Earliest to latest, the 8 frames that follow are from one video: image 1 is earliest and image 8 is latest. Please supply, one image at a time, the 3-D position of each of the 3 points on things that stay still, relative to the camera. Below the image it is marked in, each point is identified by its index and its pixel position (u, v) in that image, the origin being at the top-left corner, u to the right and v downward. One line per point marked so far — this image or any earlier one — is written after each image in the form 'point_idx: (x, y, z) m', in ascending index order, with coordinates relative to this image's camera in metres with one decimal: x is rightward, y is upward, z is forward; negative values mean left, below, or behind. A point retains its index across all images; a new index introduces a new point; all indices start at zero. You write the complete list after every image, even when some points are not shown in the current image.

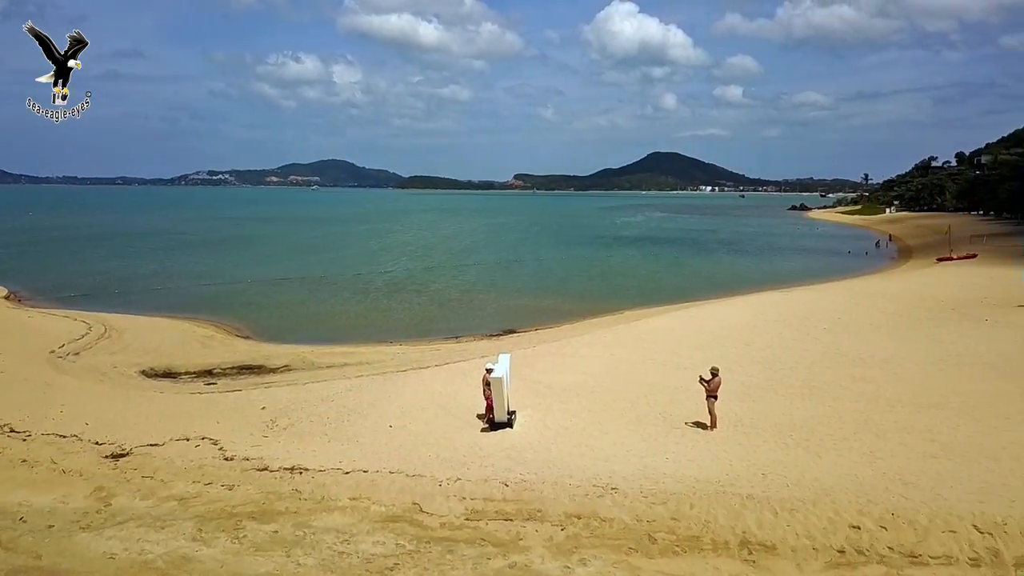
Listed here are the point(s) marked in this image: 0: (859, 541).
0: (+3.5, -2.6, +8.4) m
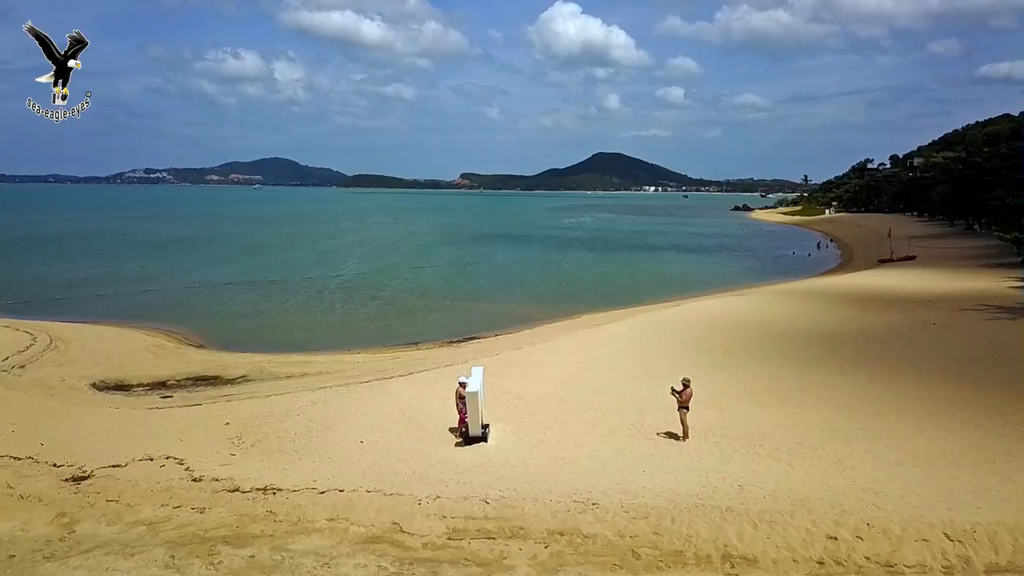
0: (+3.4, -2.8, +8.6) m
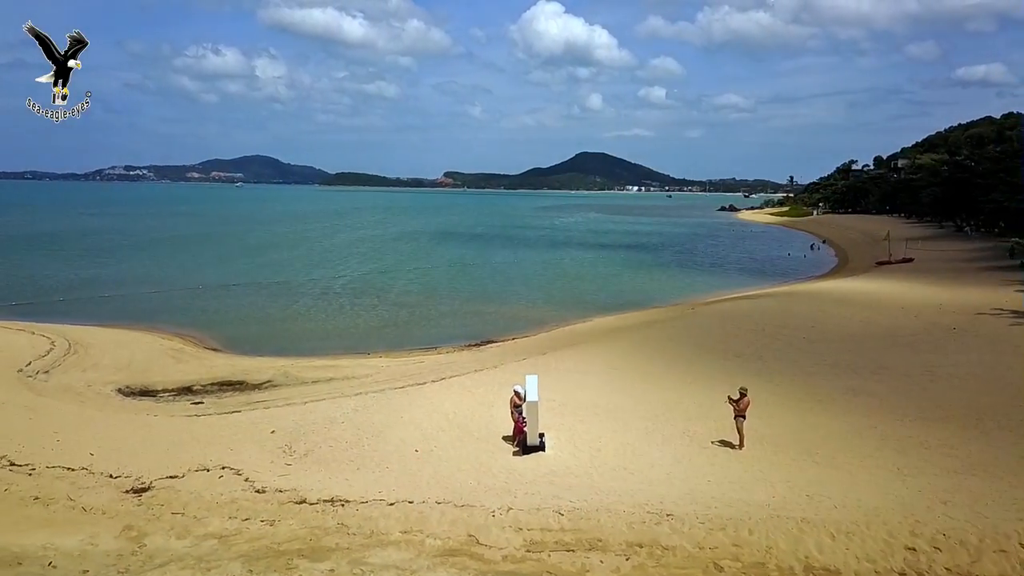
0: (+4.3, -2.9, +8.6) m
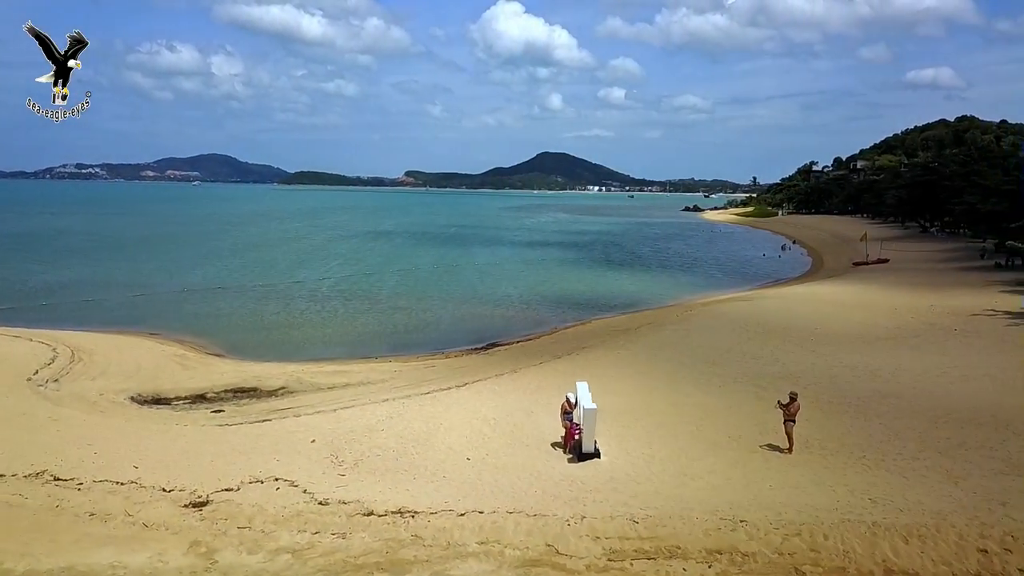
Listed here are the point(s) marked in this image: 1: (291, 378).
0: (+5.2, -3.0, +8.8) m
1: (-5.2, -2.1, +19.4) m
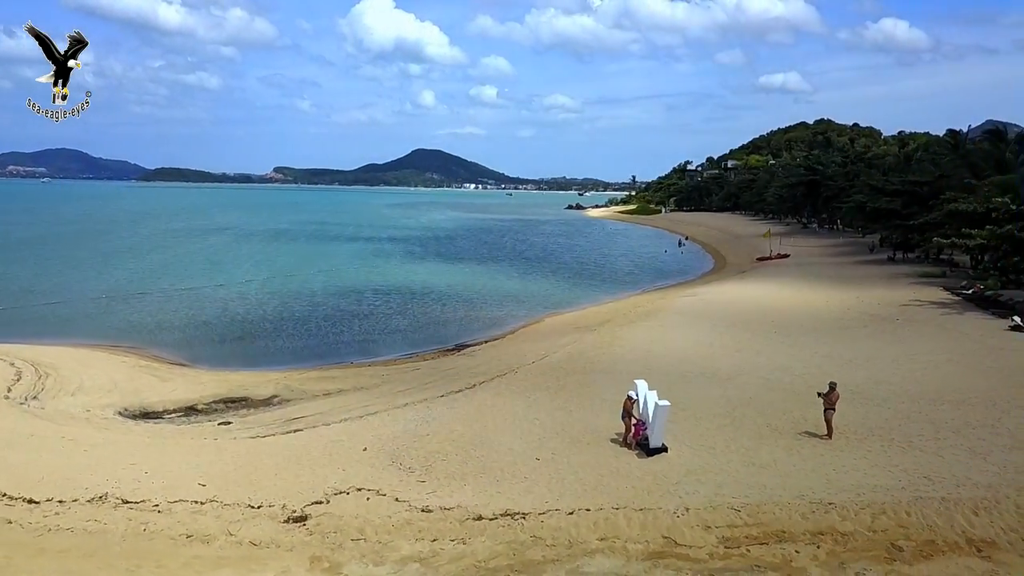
0: (+6.5, -2.9, +9.9) m
1: (-5.3, -2.3, +18.8) m
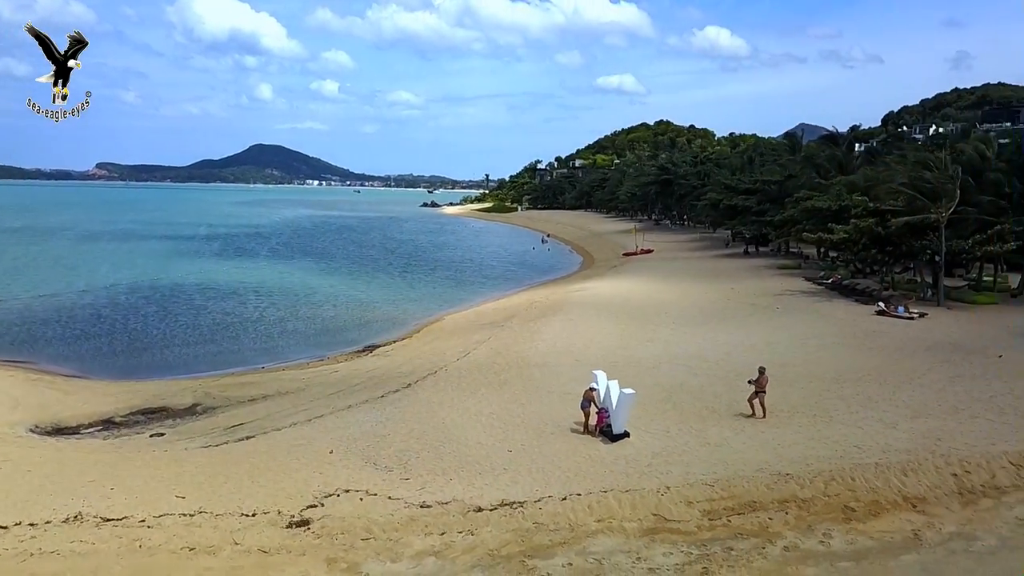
0: (+6.4, -2.8, +11.6) m
1: (-6.9, -2.3, +18.1) m
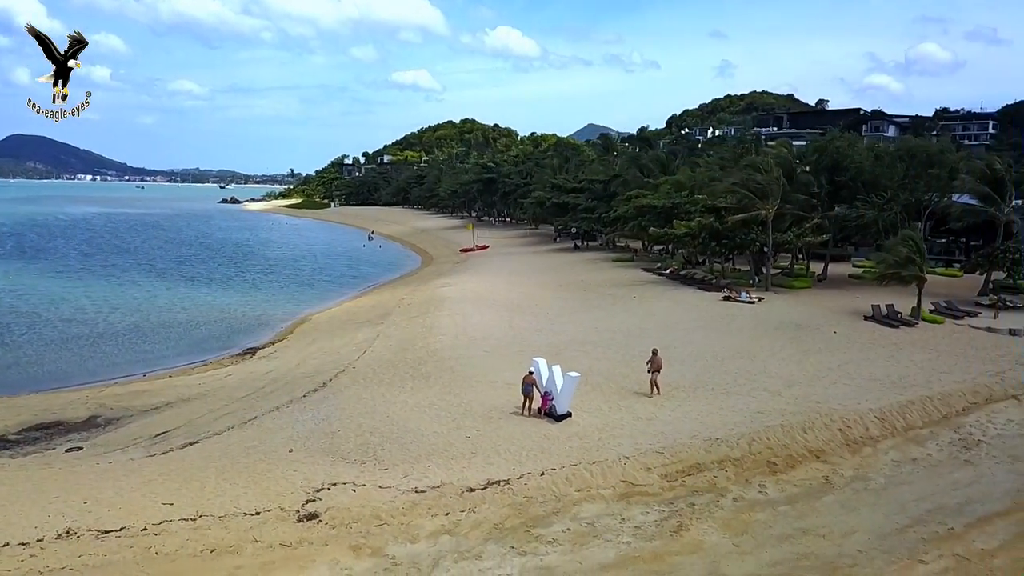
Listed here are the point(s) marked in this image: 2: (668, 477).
0: (+5.8, -2.5, +13.9) m
1: (-8.7, -2.5, +17.1) m
2: (+2.3, -2.7, +11.9) m
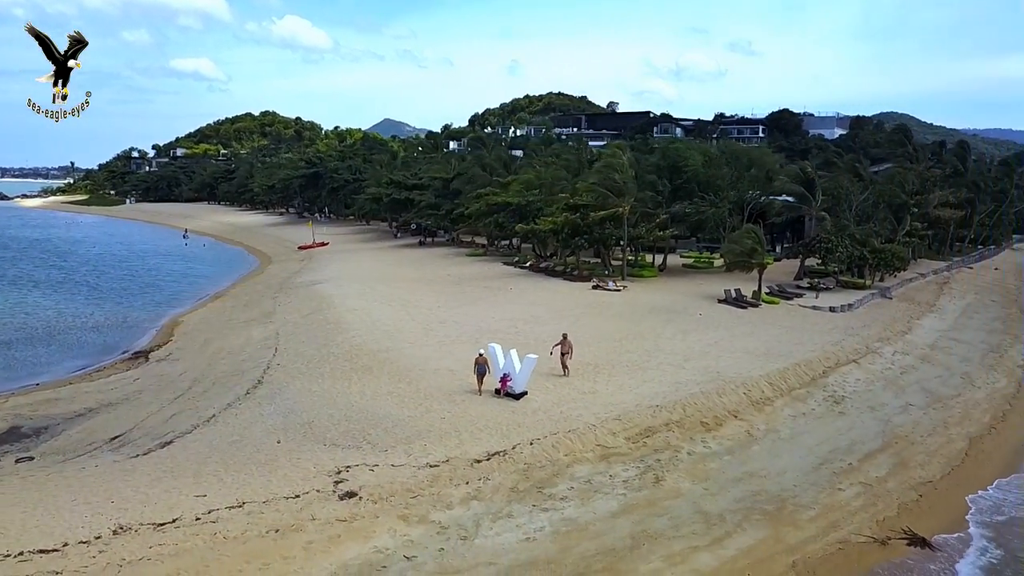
0: (+4.9, -2.2, +16.6) m
1: (-9.9, -2.5, +16.2) m
2: (+2.0, -2.5, +13.8) m
